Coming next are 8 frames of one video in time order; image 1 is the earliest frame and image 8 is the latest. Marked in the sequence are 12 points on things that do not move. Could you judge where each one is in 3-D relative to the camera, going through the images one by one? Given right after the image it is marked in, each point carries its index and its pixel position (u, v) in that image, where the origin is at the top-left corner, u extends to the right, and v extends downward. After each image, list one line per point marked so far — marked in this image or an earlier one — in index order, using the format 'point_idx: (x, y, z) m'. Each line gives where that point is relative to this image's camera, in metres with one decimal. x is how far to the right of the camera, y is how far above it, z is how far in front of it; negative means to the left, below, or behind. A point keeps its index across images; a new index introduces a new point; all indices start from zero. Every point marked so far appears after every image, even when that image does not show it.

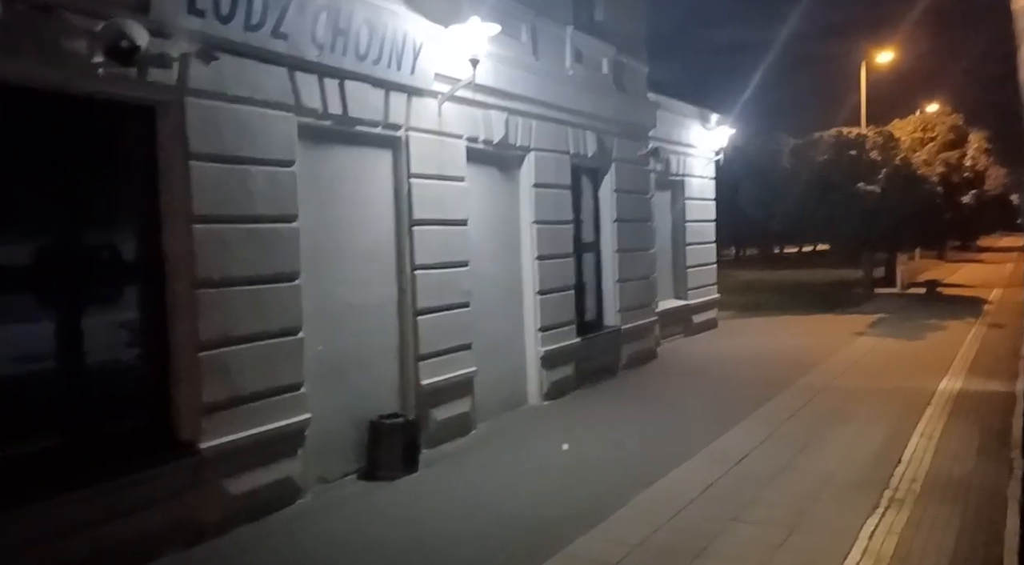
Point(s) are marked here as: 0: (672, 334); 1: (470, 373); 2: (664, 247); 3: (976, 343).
0: (+3.0, -1.0, +13.8) m
1: (-0.4, -0.9, +7.6) m
2: (+2.9, +0.7, +13.9) m
3: (+9.0, -1.2, +14.3) m
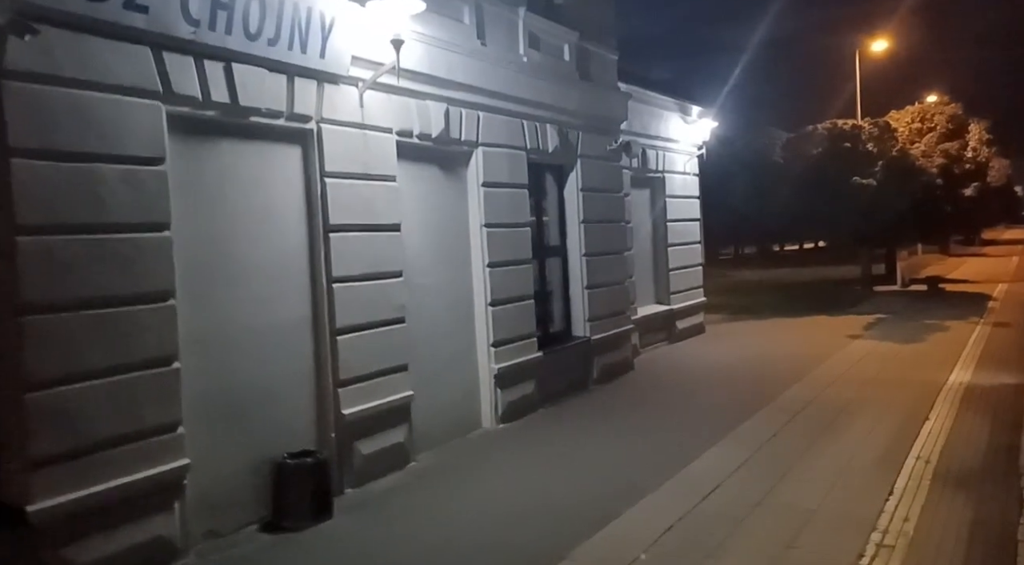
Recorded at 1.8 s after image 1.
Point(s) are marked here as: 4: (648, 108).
0: (+2.5, -1.1, +12.9) m
1: (-1.0, -1.0, +6.7) m
2: (+2.3, +0.6, +13.0) m
3: (+8.5, -1.1, +13.4) m
4: (+2.3, +3.0, +12.5) m
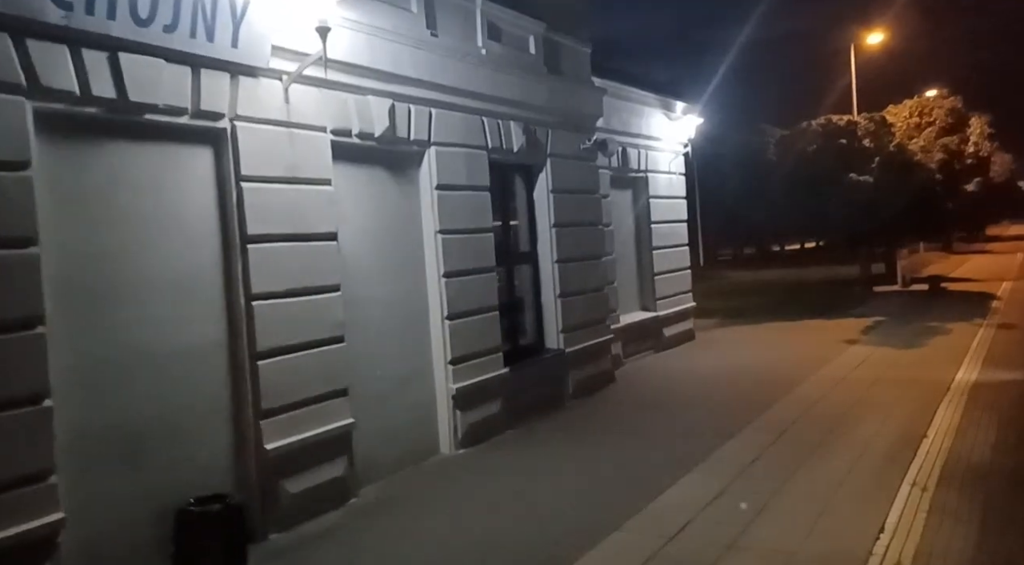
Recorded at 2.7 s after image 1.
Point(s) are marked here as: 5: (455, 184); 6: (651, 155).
0: (+2.1, -1.1, +12.2) m
1: (-1.4, -1.2, +6.0) m
2: (+1.9, +0.5, +12.3) m
3: (+8.1, -1.1, +12.6) m
4: (+1.9, +2.9, +11.9) m
5: (-0.6, +1.0, +7.5) m
6: (+2.4, +2.2, +12.7) m
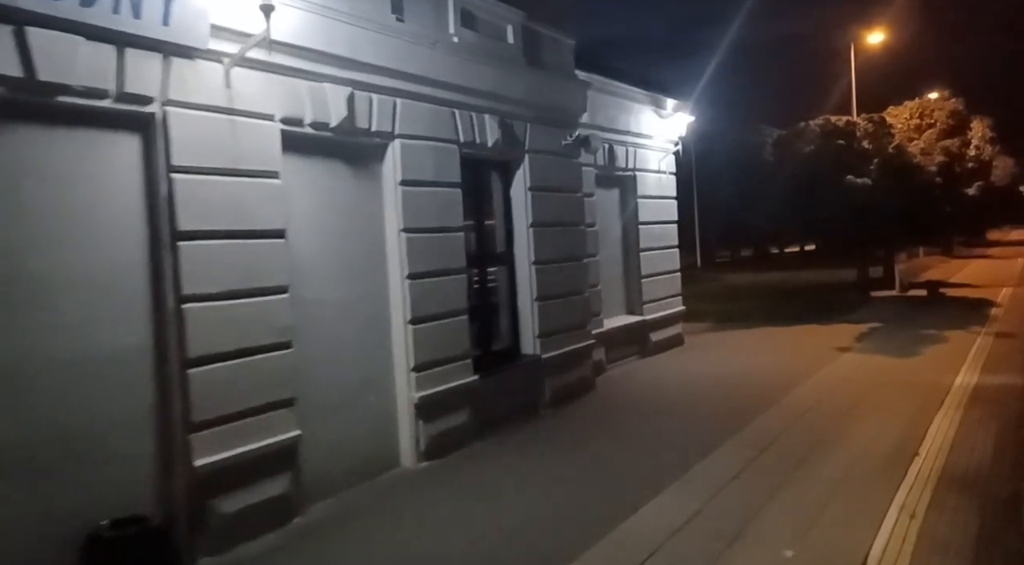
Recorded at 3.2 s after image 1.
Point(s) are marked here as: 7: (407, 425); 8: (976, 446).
0: (+1.8, -1.2, +11.7) m
1: (-1.7, -1.2, +5.5) m
2: (+1.6, +0.5, +11.9) m
3: (+7.8, -1.2, +12.2) m
4: (+1.6, +2.8, +11.4) m
5: (-0.9, +1.0, +7.1) m
6: (+2.1, +2.2, +12.3) m
7: (-1.0, -1.3, +6.8) m
8: (+5.0, -1.7, +7.9) m
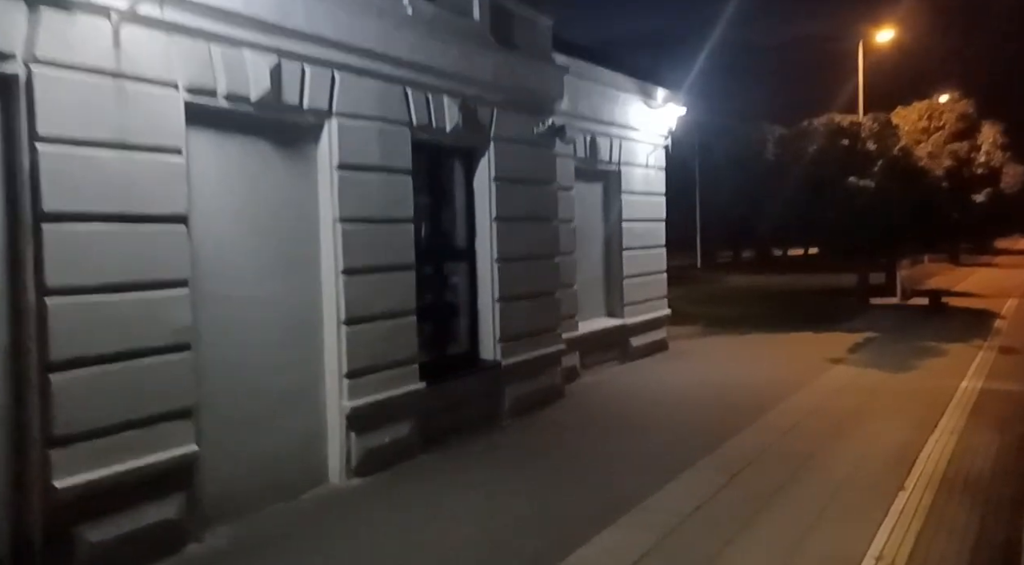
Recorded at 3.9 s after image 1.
0: (+1.3, -1.2, +11.0) m
1: (-2.2, -1.1, +4.8) m
2: (+1.2, +0.5, +11.1) m
3: (+7.3, -1.4, +11.4) m
4: (+1.3, +2.8, +10.6) m
5: (-1.3, +1.0, +6.3) m
6: (+1.8, +2.1, +11.5) m
7: (-1.5, -1.3, +6.1) m
8: (+4.5, -1.9, +7.1) m
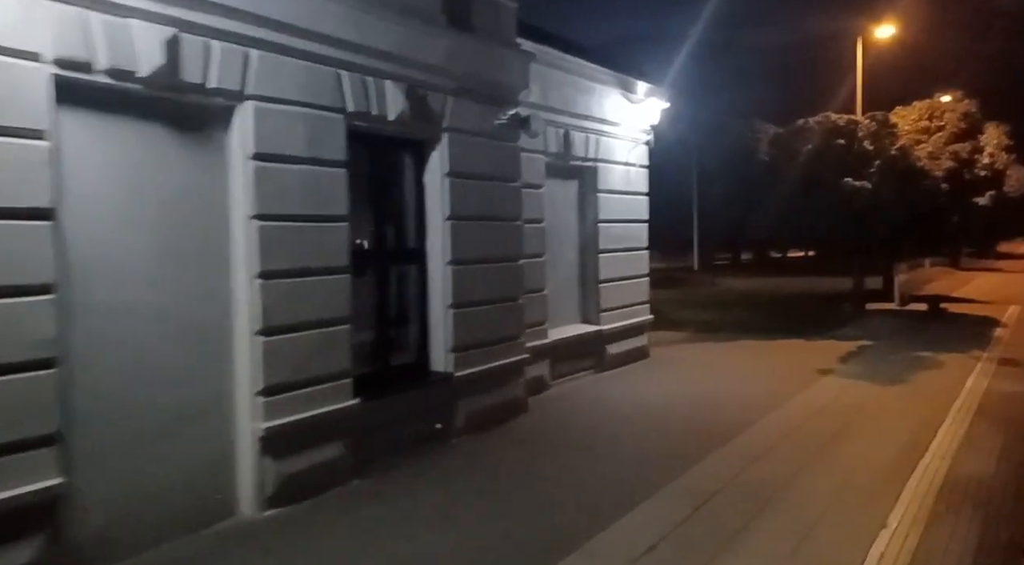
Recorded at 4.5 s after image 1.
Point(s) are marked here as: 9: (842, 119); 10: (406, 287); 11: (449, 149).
0: (+0.9, -1.3, +10.3) m
1: (-2.6, -1.2, +4.1) m
2: (+0.8, +0.4, +10.4) m
3: (+6.9, -1.5, +10.7) m
4: (+0.8, +2.8, +9.9) m
5: (-1.7, +1.0, +5.6) m
6: (+1.3, +2.1, +10.8) m
7: (-1.9, -1.3, +5.4) m
8: (+4.0, -2.0, +6.4) m
9: (+8.8, +4.4, +19.7) m
10: (-1.1, 0.0, +7.3) m
11: (-0.6, +1.3, +7.3) m
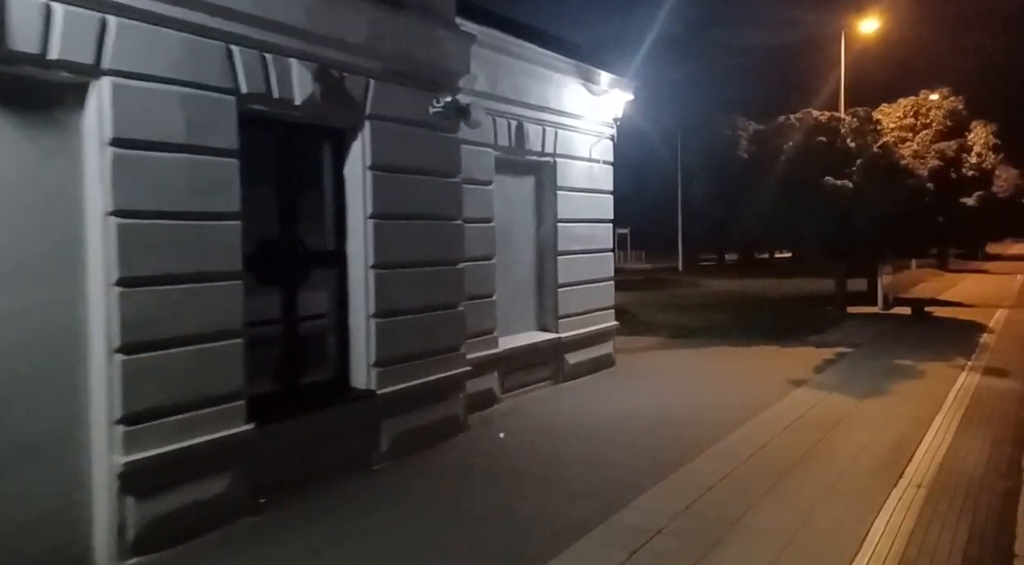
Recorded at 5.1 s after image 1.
0: (+0.2, -1.3, +9.5) m
1: (-3.2, -1.2, +3.3) m
2: (+0.1, +0.3, +9.6) m
3: (+6.2, -1.6, +10.0) m
4: (+0.2, +2.7, +9.2) m
5: (-2.3, +0.9, +4.8) m
6: (+0.7, +2.0, +10.0) m
7: (-2.5, -1.4, +4.6) m
8: (+3.4, -2.0, +5.7) m
9: (+8.1, +4.3, +19.0) m
10: (-1.7, -0.1, +6.5) m
11: (-1.2, +1.3, +6.5) m
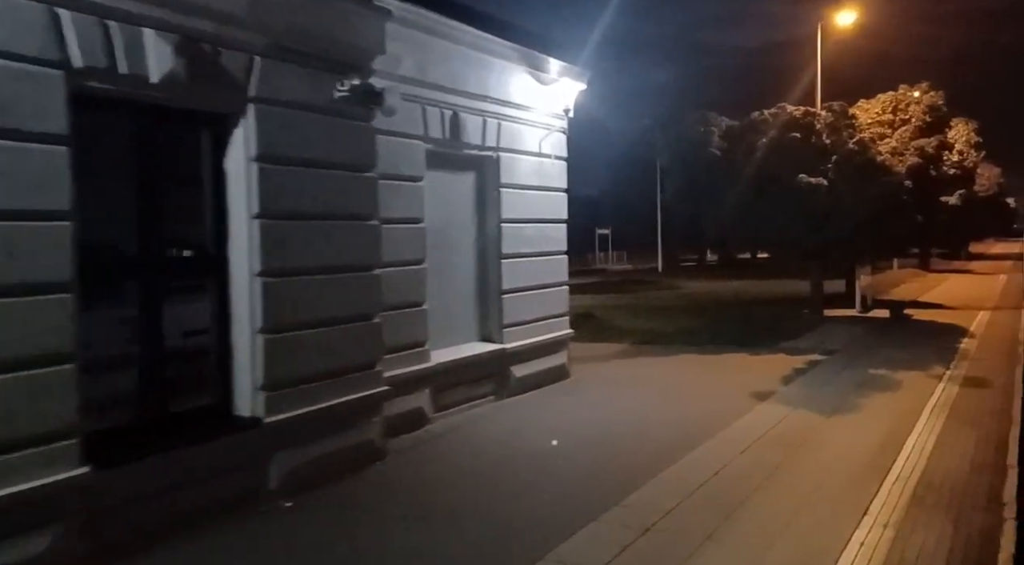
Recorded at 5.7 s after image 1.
0: (-0.5, -1.4, +8.7) m
1: (-3.9, -1.3, +2.4) m
2: (-0.6, +0.3, +8.8) m
3: (+5.4, -1.7, +9.2) m
4: (-0.6, +2.6, +8.3) m
5: (-3.0, +0.8, +3.9) m
6: (-0.1, +1.9, +9.1) m
7: (-3.2, -1.5, +3.7) m
8: (+2.7, -2.1, +4.9) m
9: (+7.2, +4.3, +18.3) m
10: (-2.4, -0.2, +5.5) m
11: (-1.9, +1.2, +5.6) m
